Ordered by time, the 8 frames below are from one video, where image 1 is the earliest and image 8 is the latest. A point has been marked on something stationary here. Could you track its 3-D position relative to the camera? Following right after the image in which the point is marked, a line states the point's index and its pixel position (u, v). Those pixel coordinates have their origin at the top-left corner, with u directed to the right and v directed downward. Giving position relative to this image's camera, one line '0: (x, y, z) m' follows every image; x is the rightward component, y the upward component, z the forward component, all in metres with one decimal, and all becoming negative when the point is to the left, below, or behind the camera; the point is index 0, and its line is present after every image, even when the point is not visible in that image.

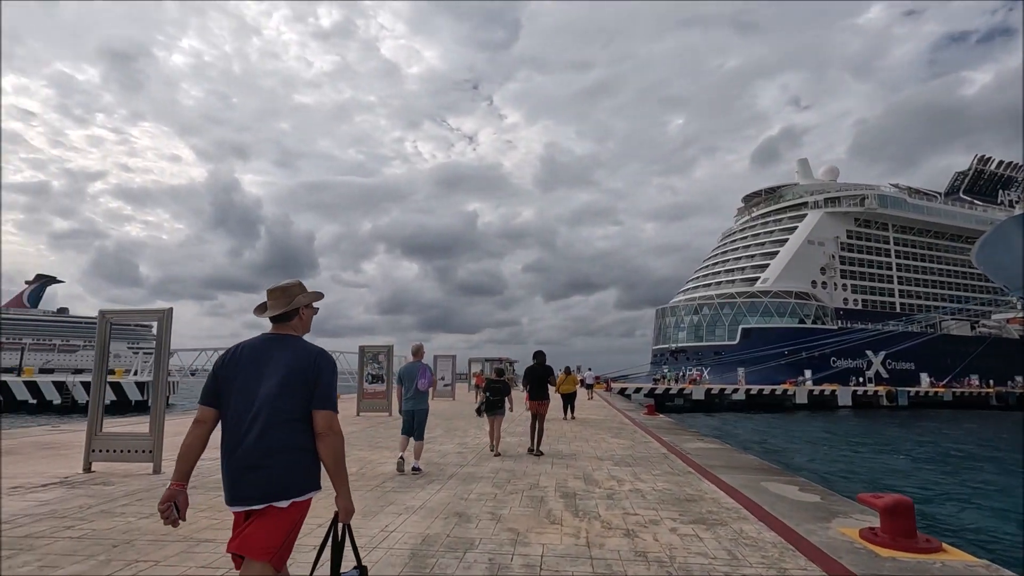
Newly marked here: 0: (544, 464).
0: (+0.4, -2.2, +7.2) m
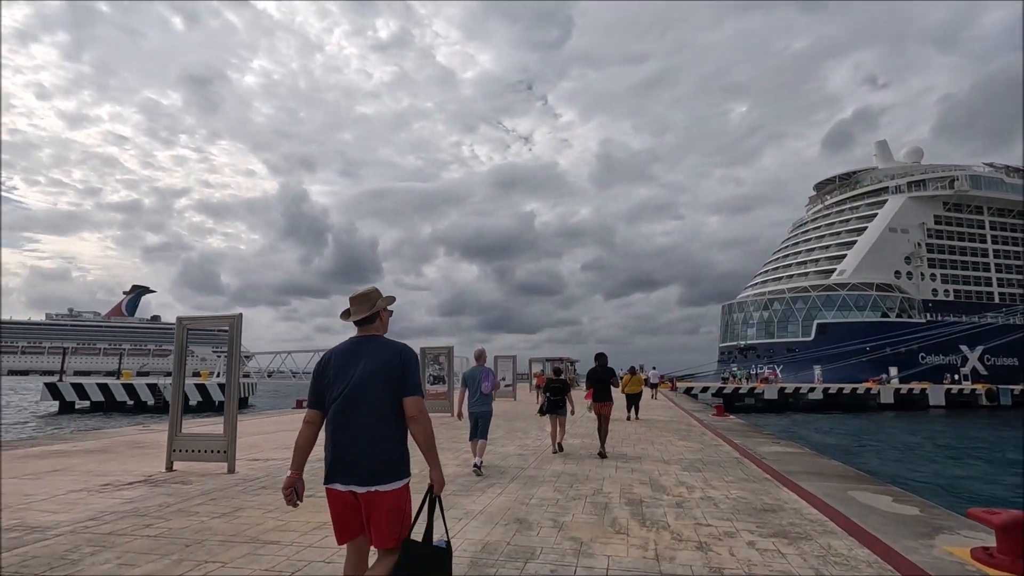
0: (+1.2, -2.2, +7.0) m
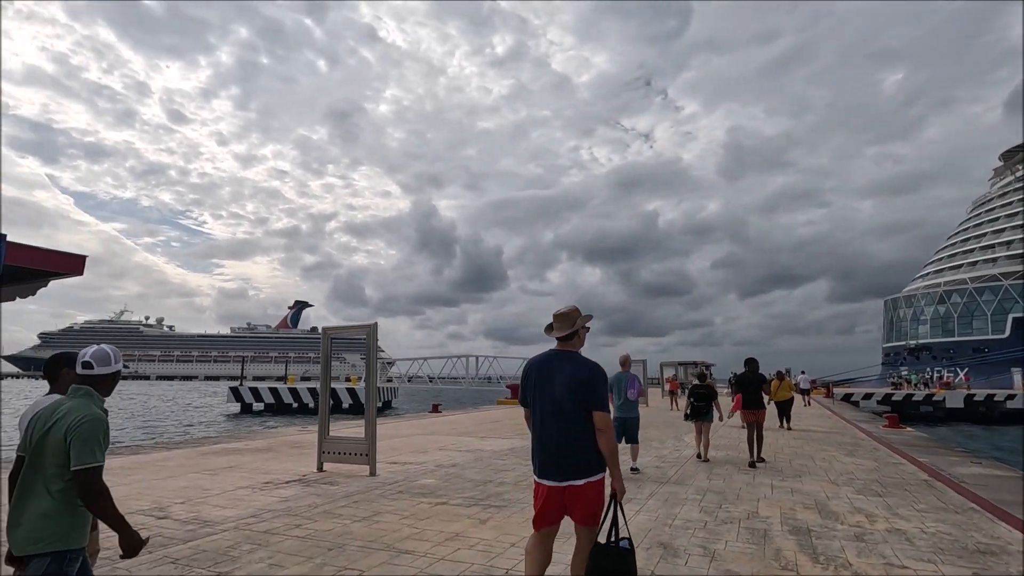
0: (+2.7, -2.2, +6.2) m
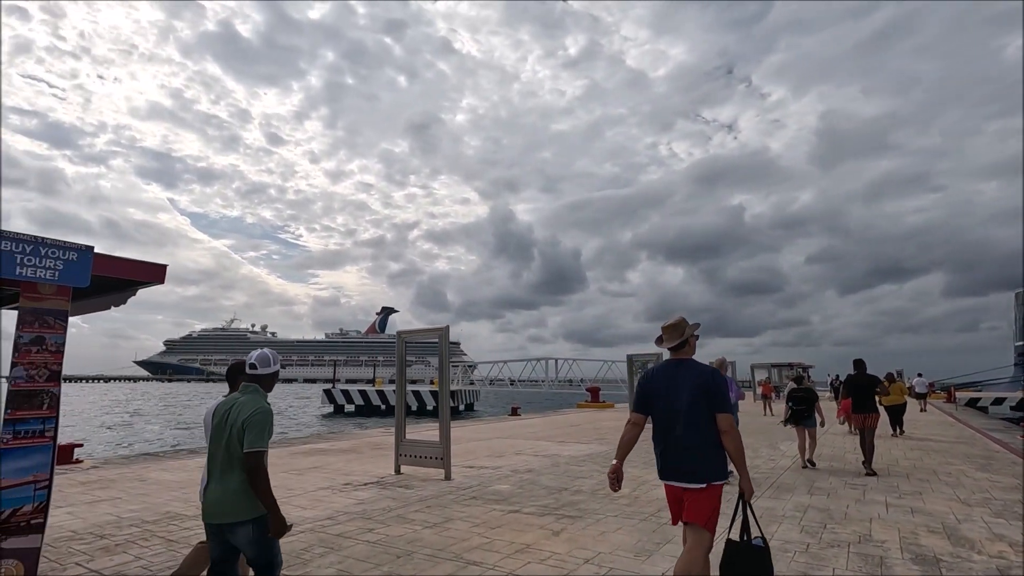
0: (+3.5, -2.1, +5.5) m
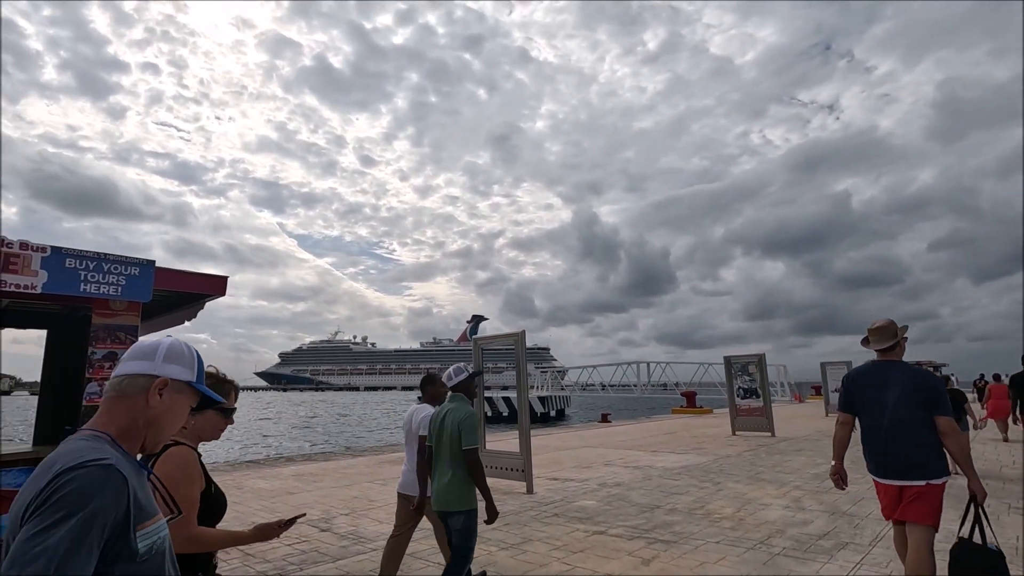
0: (+4.1, -1.9, +4.3) m
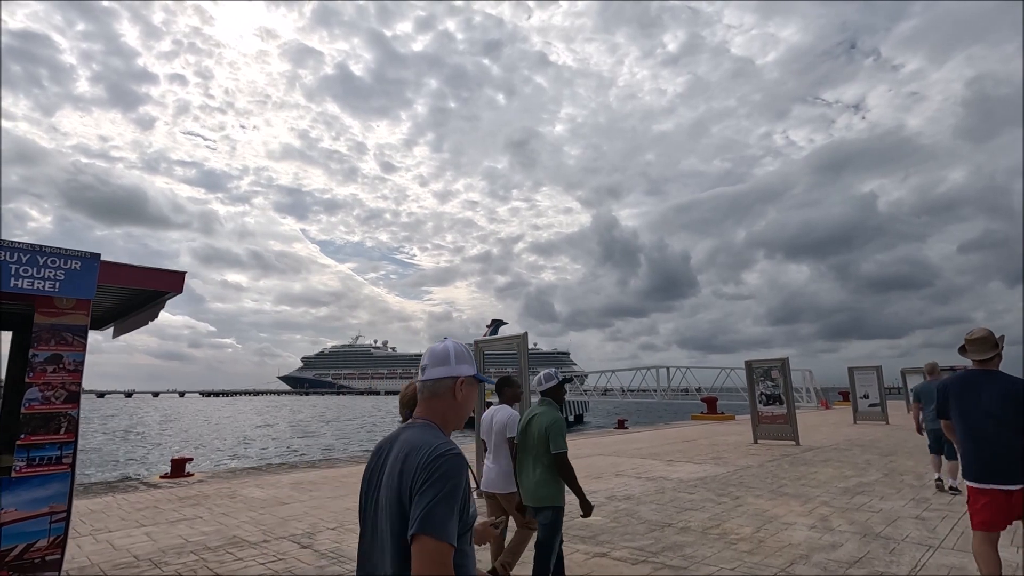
0: (+4.0, -1.8, +3.6) m
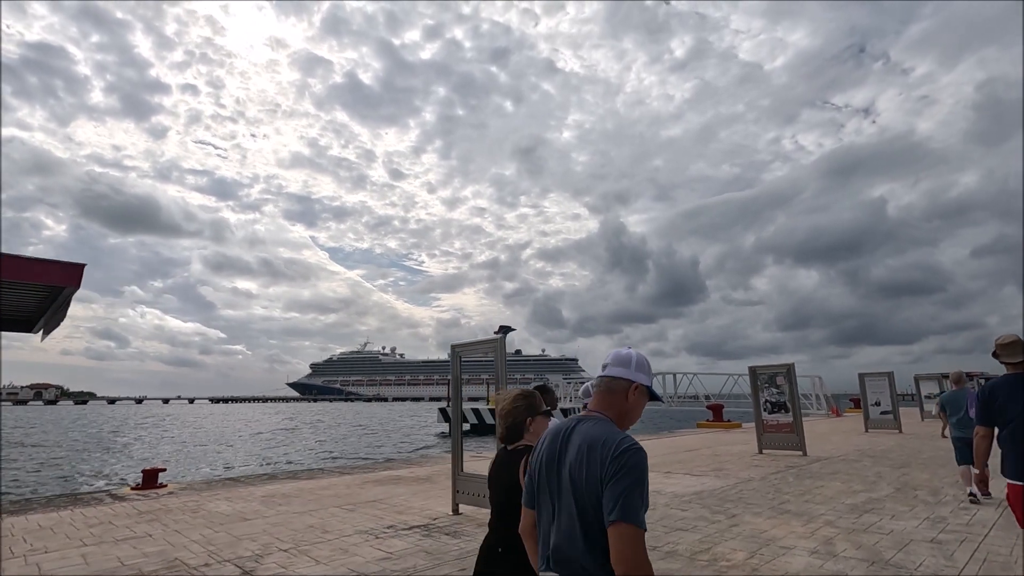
0: (+3.6, -1.7, +2.9) m
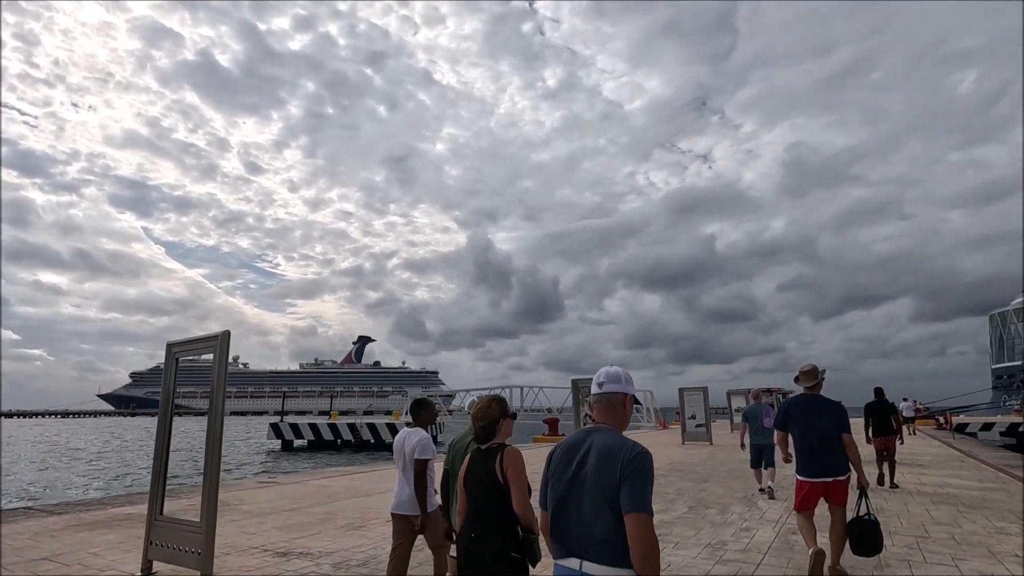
0: (+1.7, -1.7, +2.0) m
